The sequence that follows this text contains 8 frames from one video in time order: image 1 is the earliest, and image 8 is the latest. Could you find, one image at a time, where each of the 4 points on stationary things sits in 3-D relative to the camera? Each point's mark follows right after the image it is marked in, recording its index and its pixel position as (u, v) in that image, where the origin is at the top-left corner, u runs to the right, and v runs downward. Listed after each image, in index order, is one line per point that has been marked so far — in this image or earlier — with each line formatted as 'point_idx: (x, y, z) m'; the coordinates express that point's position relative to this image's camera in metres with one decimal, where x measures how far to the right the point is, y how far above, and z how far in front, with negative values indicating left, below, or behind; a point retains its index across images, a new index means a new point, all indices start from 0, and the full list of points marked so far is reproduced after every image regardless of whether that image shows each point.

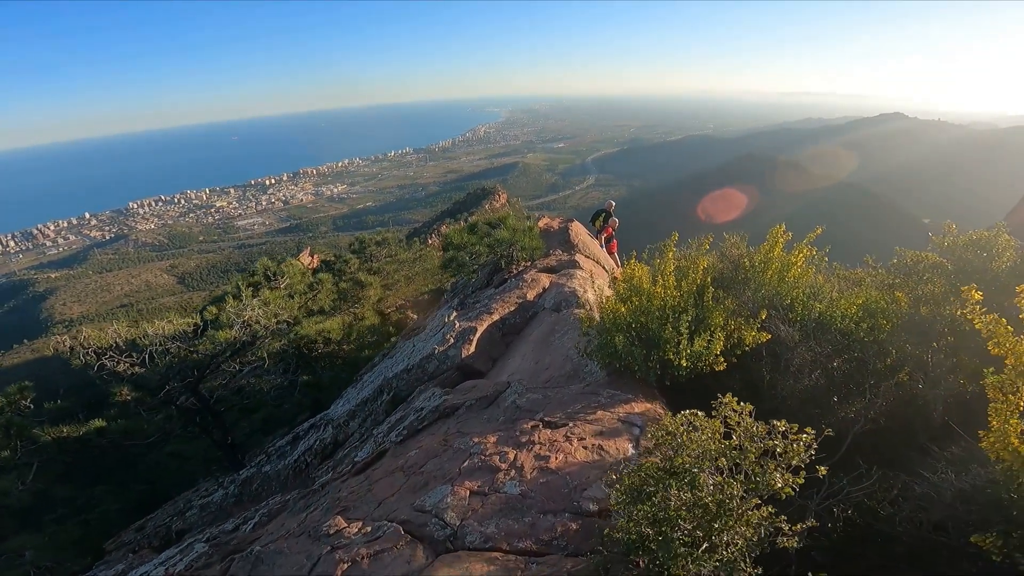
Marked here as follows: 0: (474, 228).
0: (-1.3, +2.0, +15.3) m
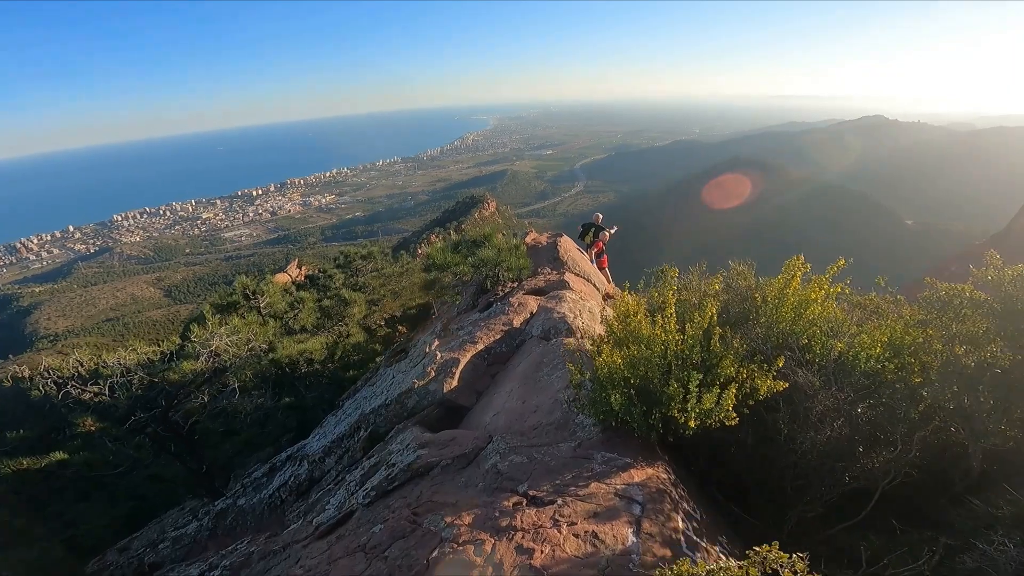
0: (-1.8, +1.3, +14.6) m
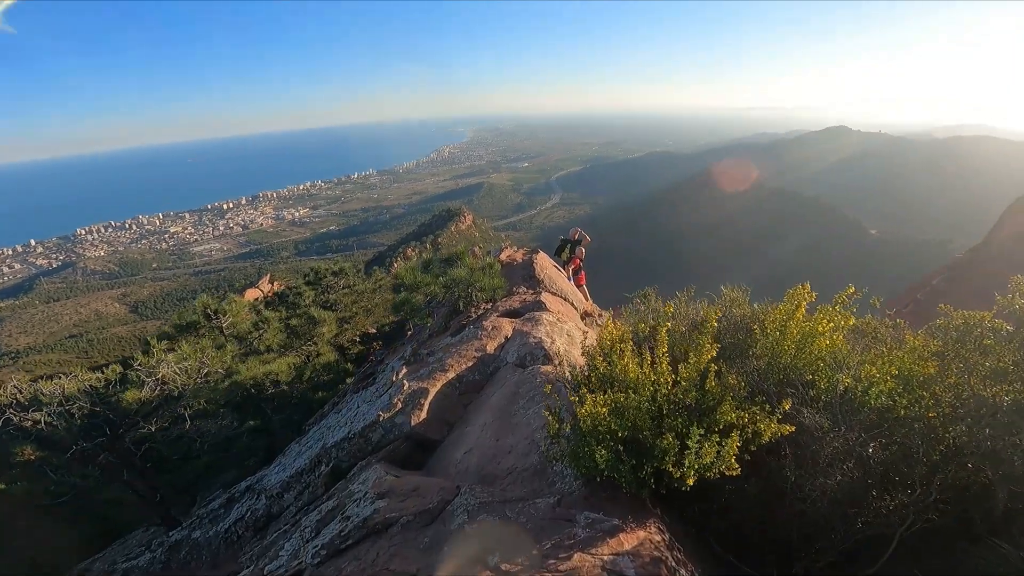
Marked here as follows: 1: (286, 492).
0: (-2.6, +0.7, +13.9) m
1: (-4.9, -4.3, +9.9) m
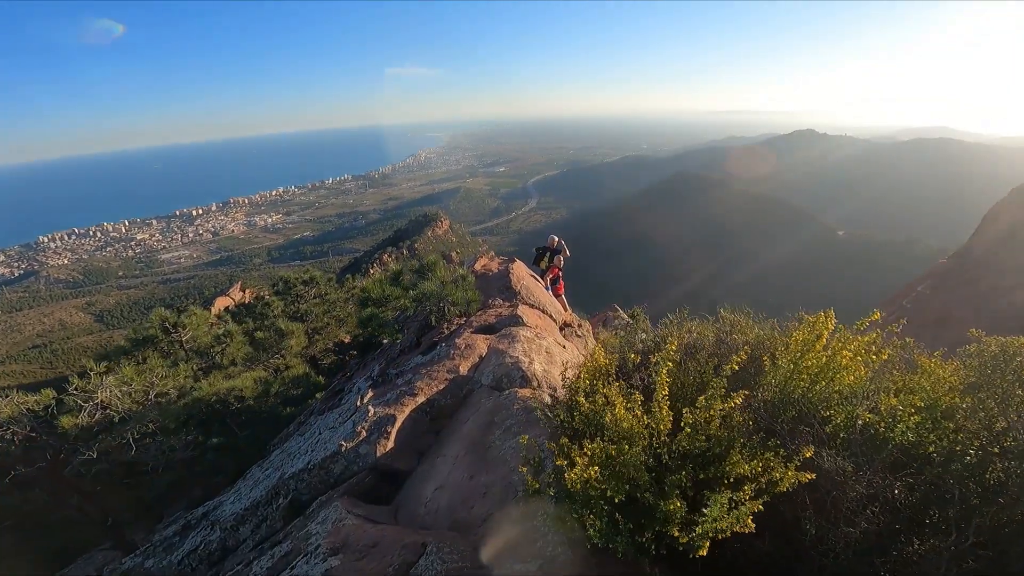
0: (-3.3, +0.3, +13.1) m
1: (-5.4, -4.7, +8.9) m
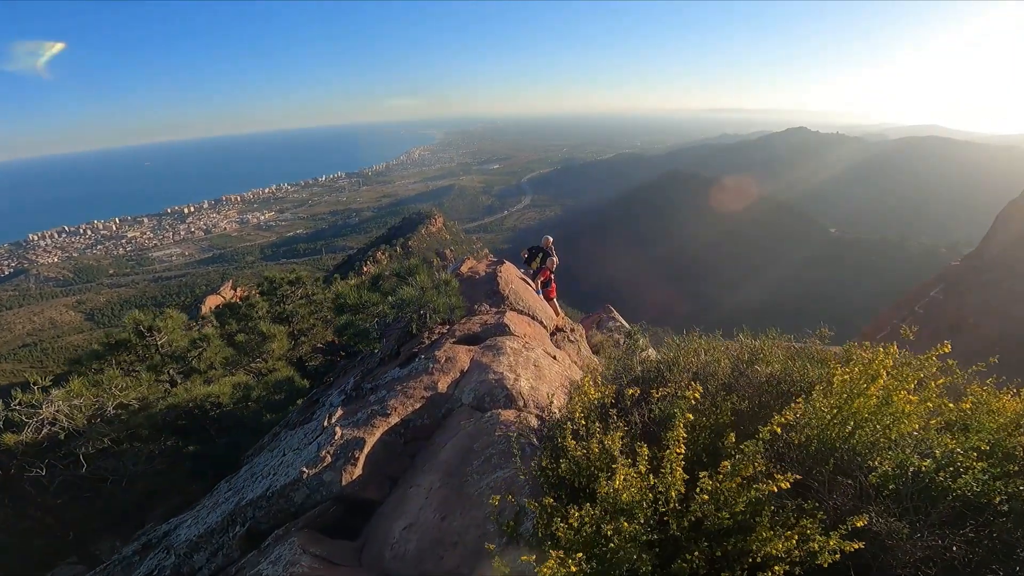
0: (-3.6, +0.2, +12.2) m
1: (-5.7, -4.8, +8.1) m
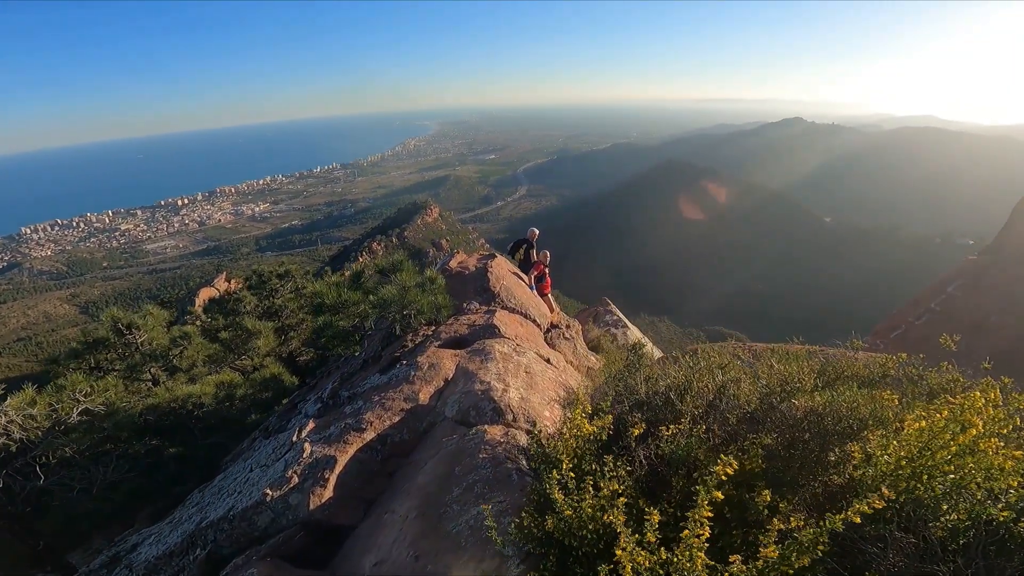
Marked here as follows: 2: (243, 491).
0: (-3.9, +0.3, +11.4) m
1: (-5.8, -4.9, +7.4) m
2: (-4.3, -3.3, +7.2) m
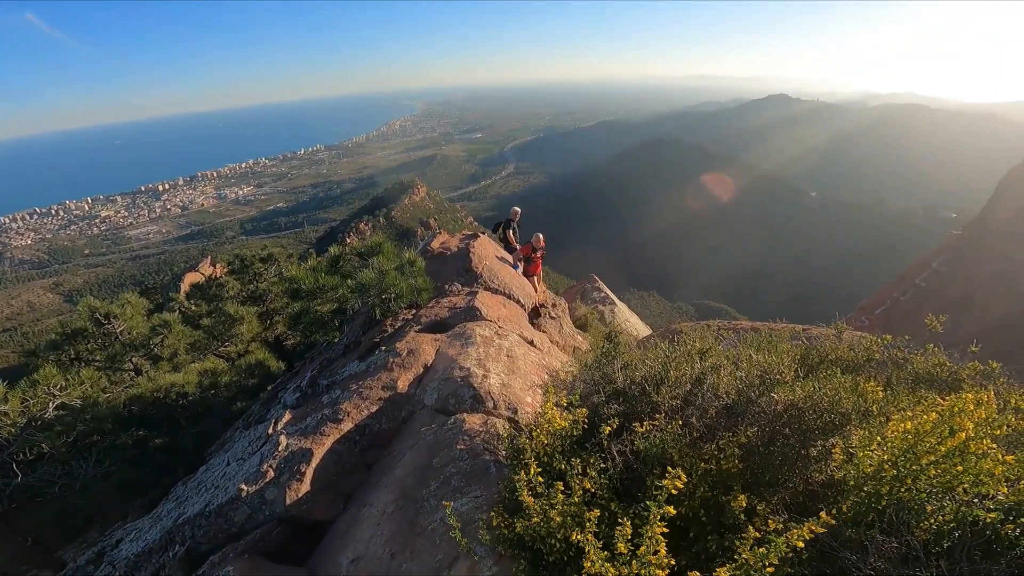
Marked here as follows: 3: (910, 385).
0: (-4.3, +0.7, +11.0) m
1: (-6.0, -4.7, +7.2) m
2: (-4.5, -3.1, +7.0) m
3: (+4.6, -1.1, +5.2) m
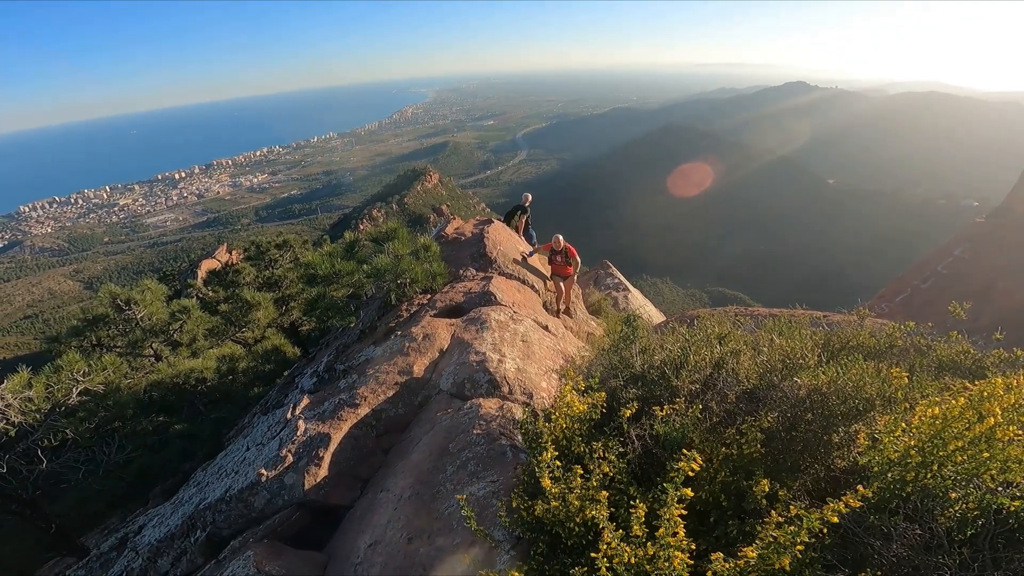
0: (-4.0, +1.0, +11.1) m
1: (-5.8, -4.5, +7.4) m
2: (-4.3, -2.9, +7.1) m
3: (+4.8, -1.0, +5.1) m
